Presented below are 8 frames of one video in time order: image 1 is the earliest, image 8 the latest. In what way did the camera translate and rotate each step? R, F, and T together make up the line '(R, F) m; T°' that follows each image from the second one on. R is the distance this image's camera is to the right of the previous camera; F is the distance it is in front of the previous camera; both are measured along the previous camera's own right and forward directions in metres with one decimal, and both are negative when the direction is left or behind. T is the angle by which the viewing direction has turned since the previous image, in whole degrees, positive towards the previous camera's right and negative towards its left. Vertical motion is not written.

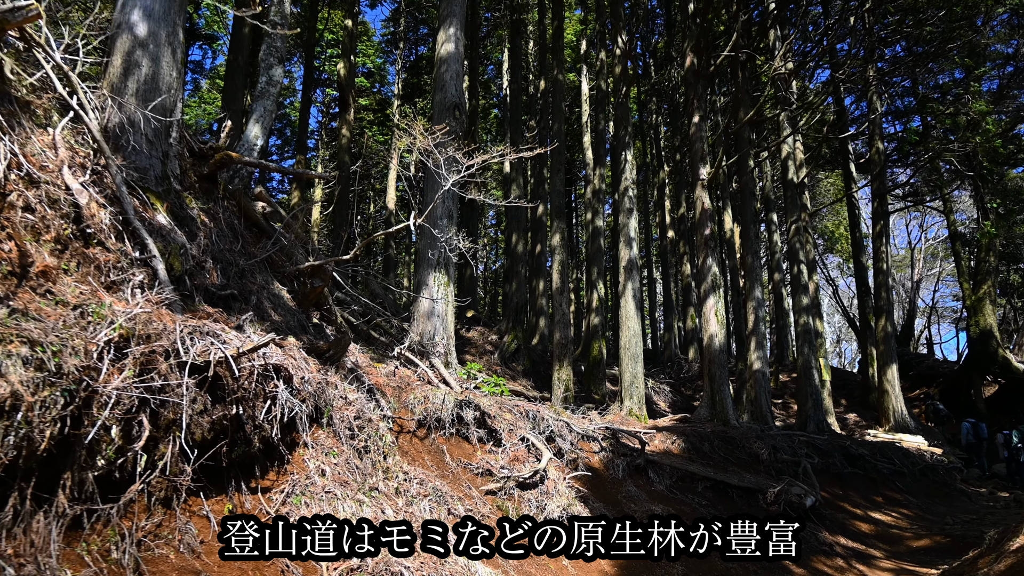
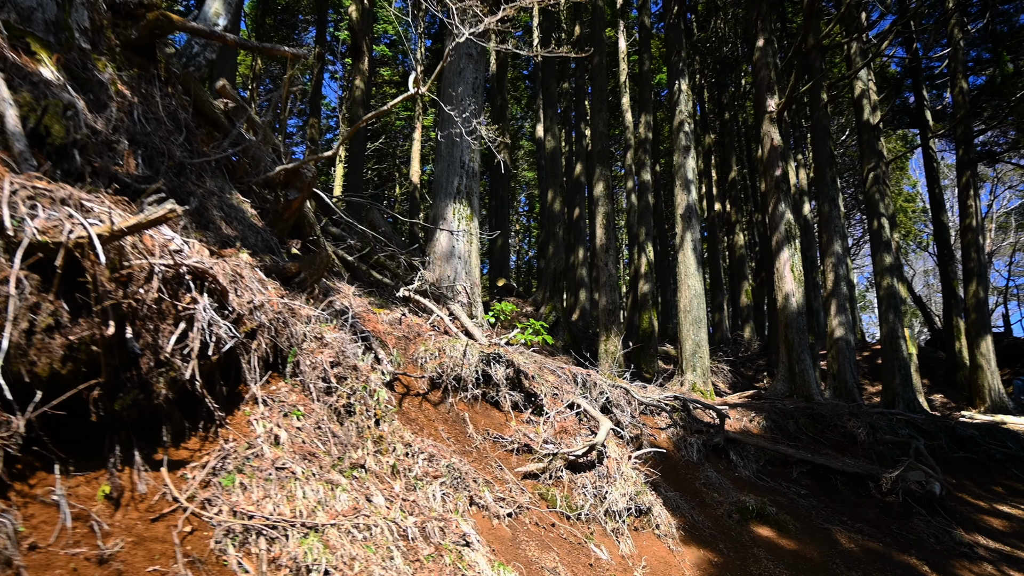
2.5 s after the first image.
(-0.1, +2.1) m; -2°
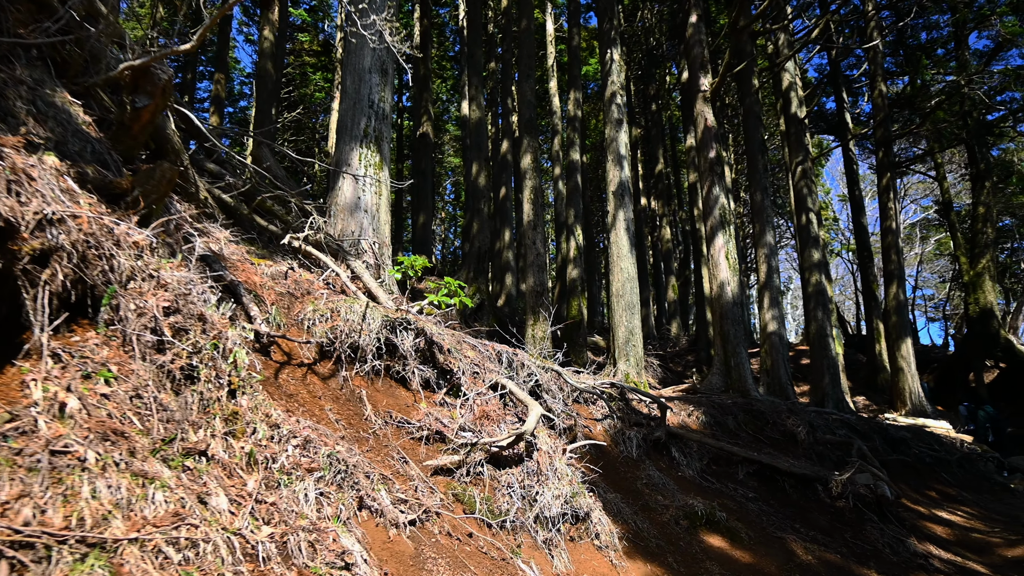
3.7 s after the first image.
(0.0, +1.2) m; +6°
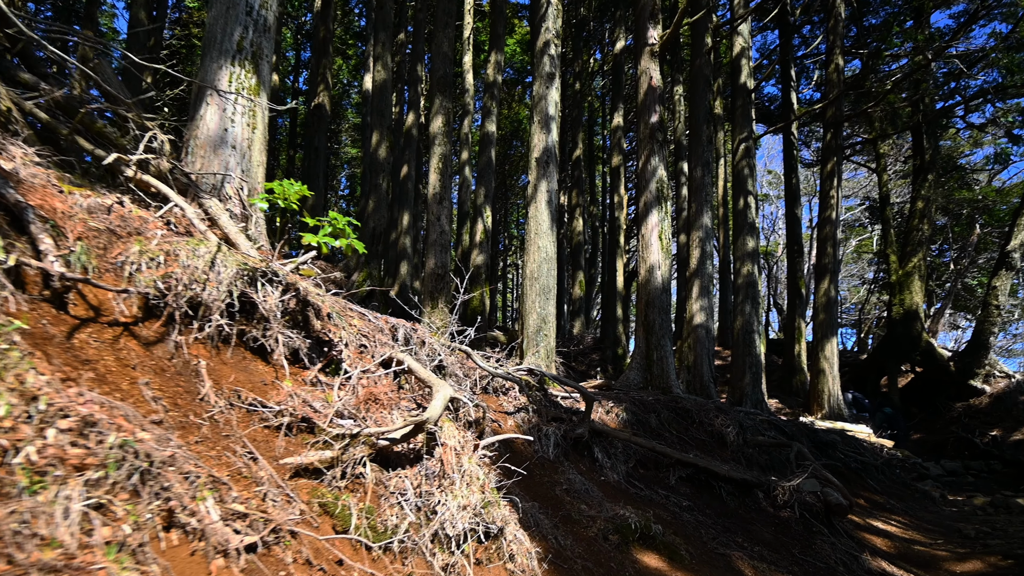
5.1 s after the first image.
(0.0, +1.1) m; +7°
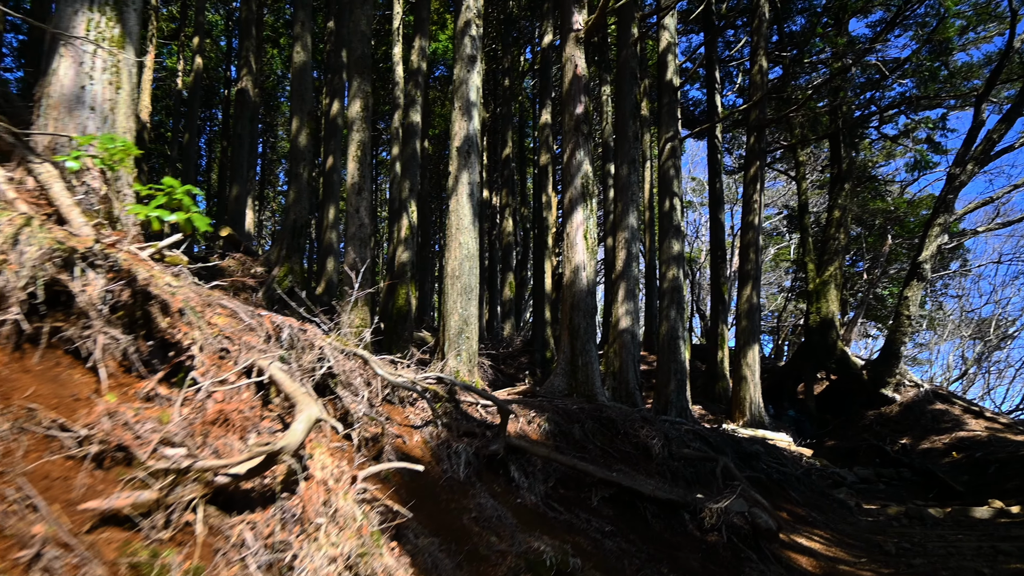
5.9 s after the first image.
(+0.1, +0.7) m; +5°
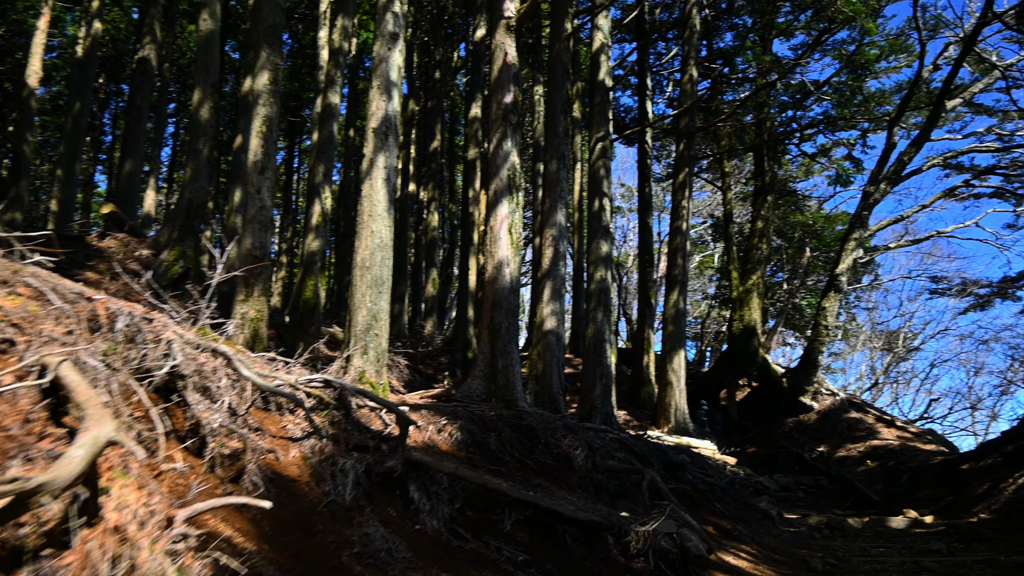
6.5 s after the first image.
(+0.1, +0.7) m; +5°
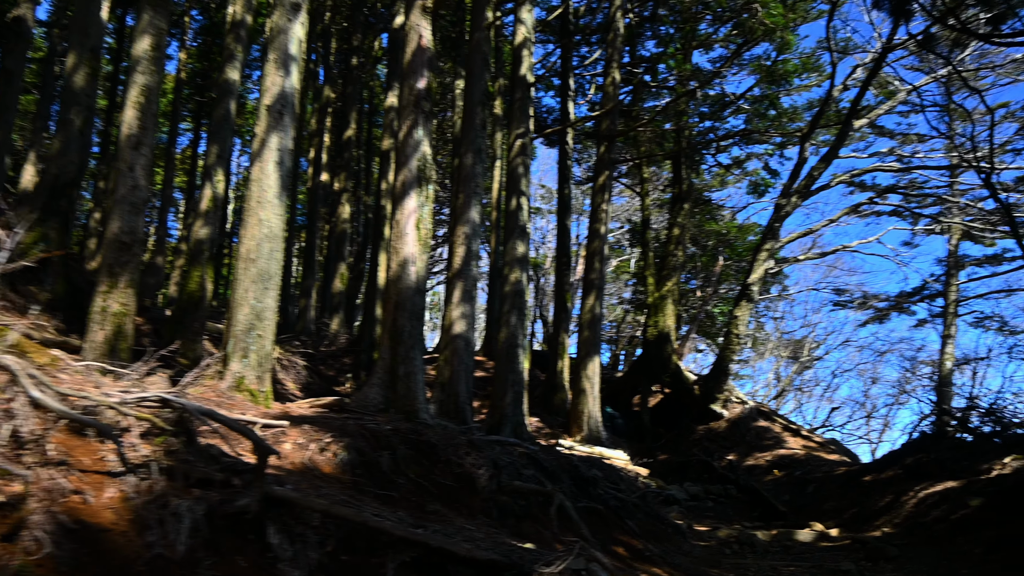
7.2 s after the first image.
(+0.1, +0.7) m; +6°
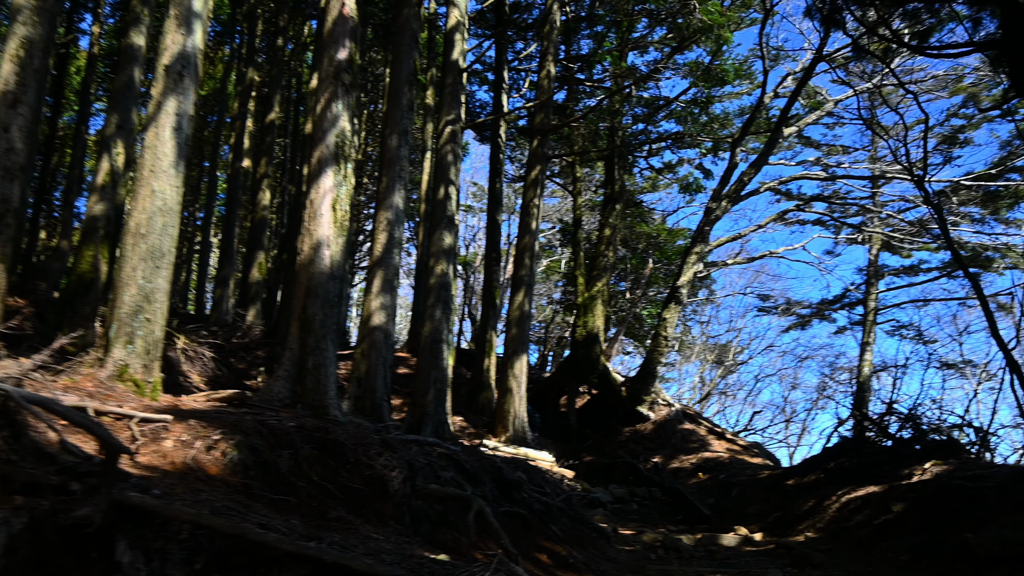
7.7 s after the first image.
(+0.1, +0.6) m; +5°
